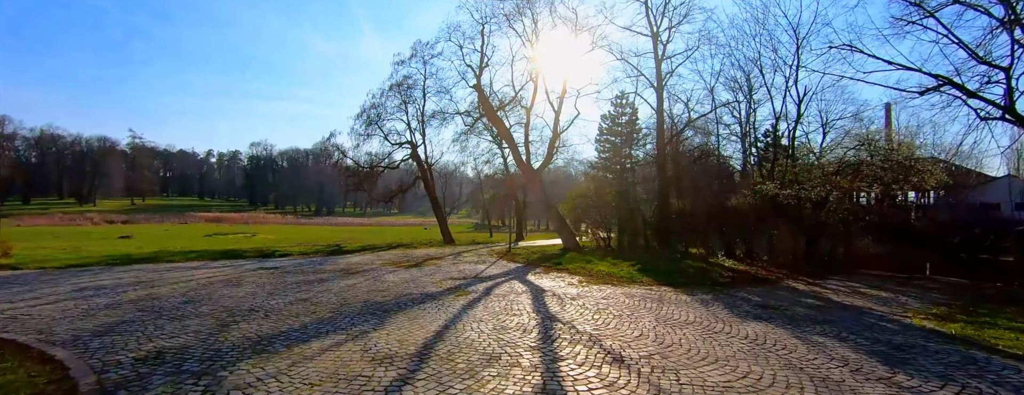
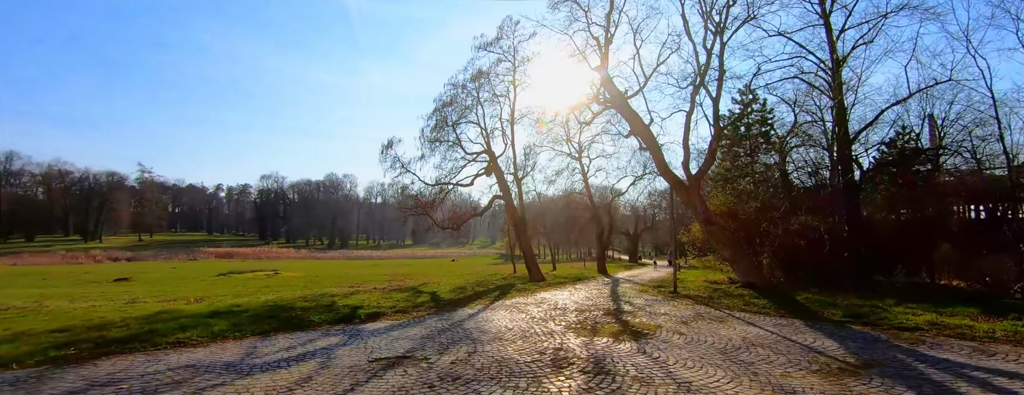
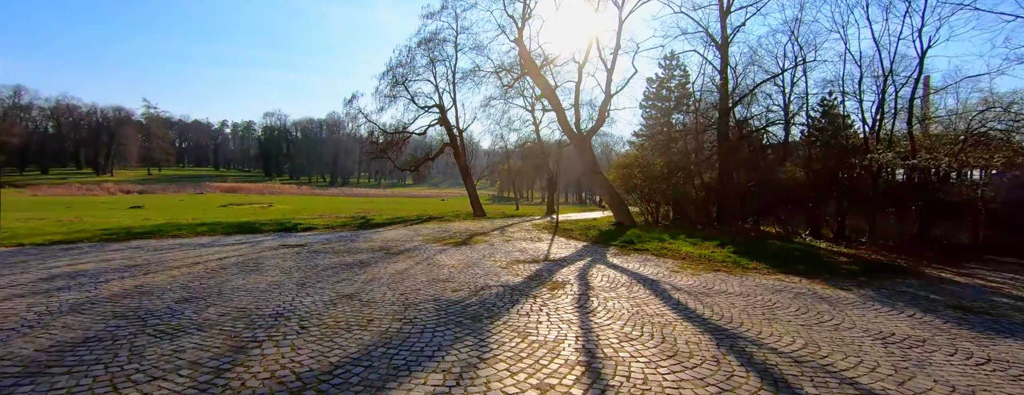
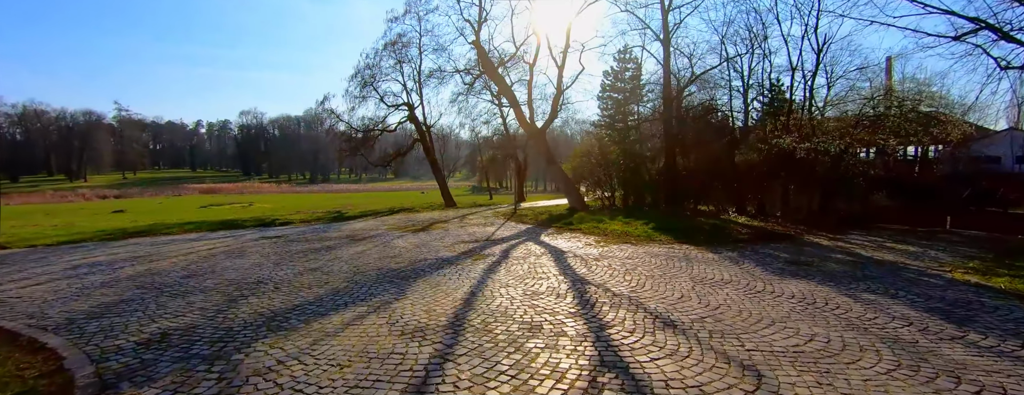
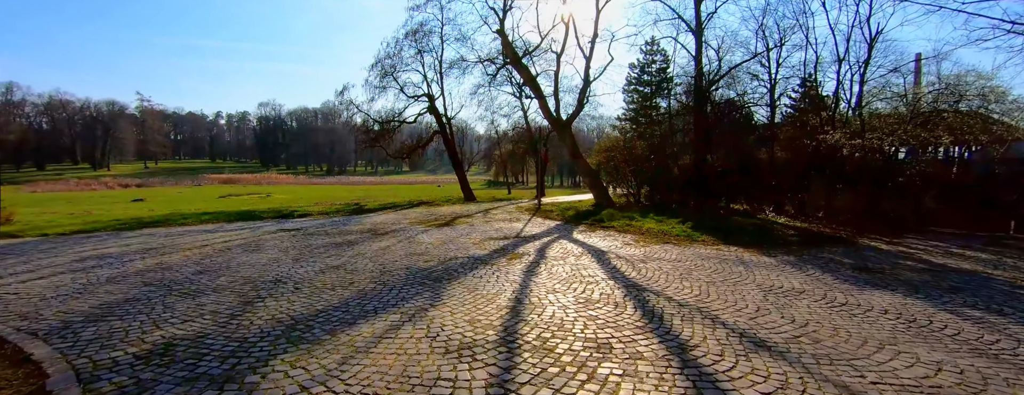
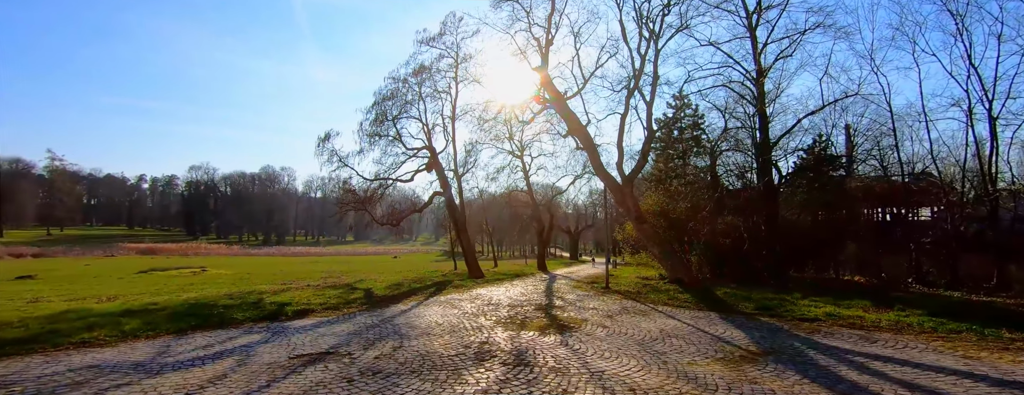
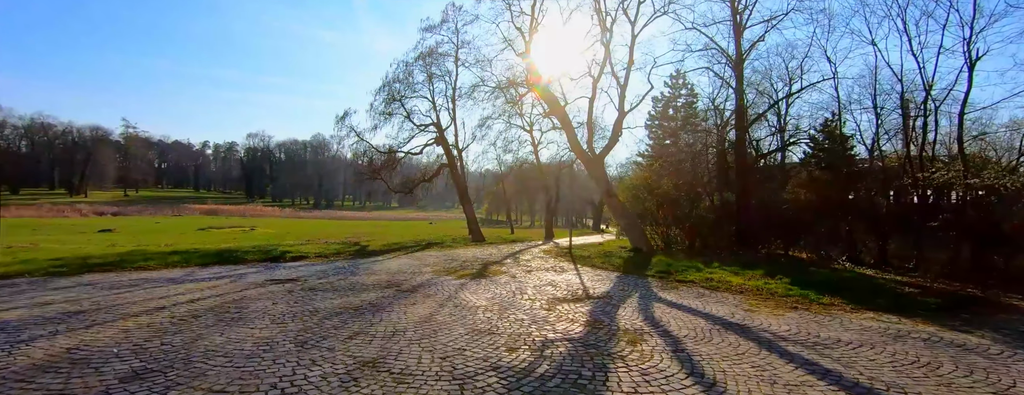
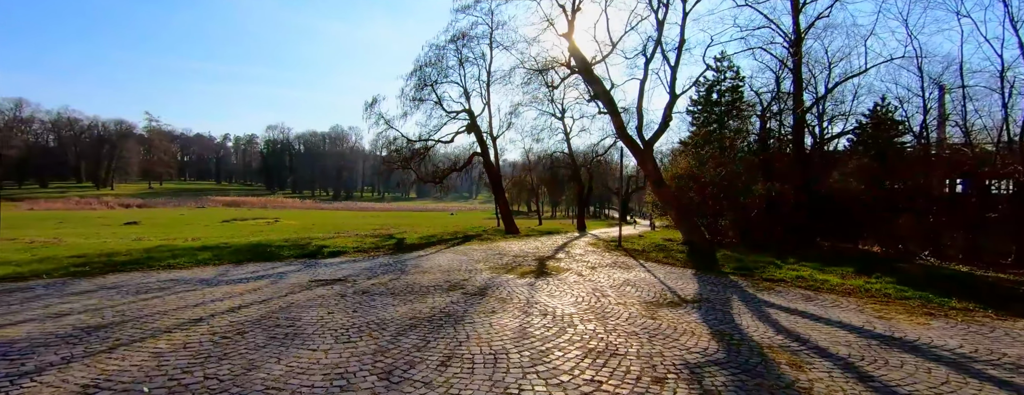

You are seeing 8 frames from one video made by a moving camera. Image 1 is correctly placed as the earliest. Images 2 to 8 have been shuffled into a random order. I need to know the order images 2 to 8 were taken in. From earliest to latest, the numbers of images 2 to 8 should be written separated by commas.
4, 5, 3, 7, 8, 6, 2
